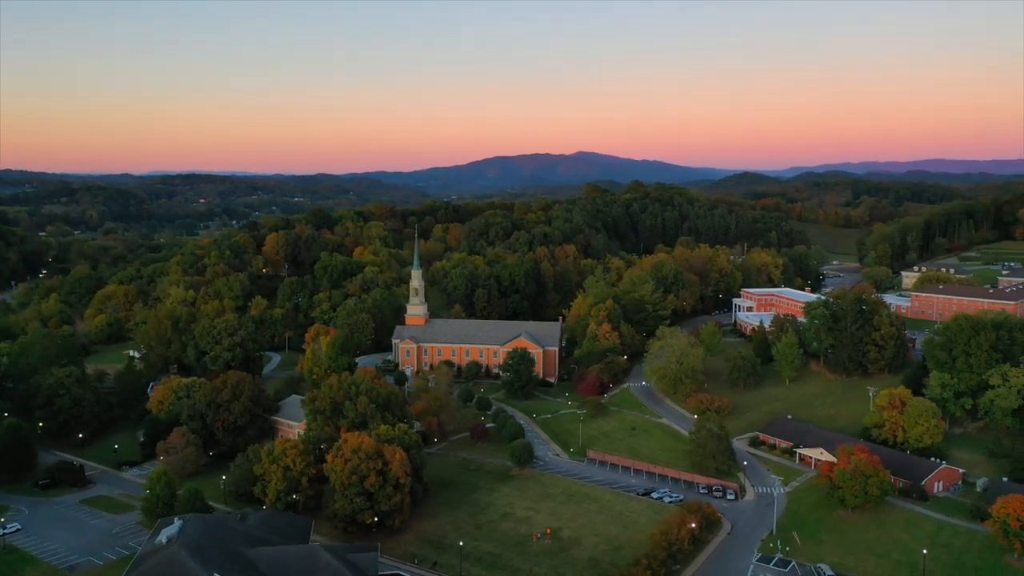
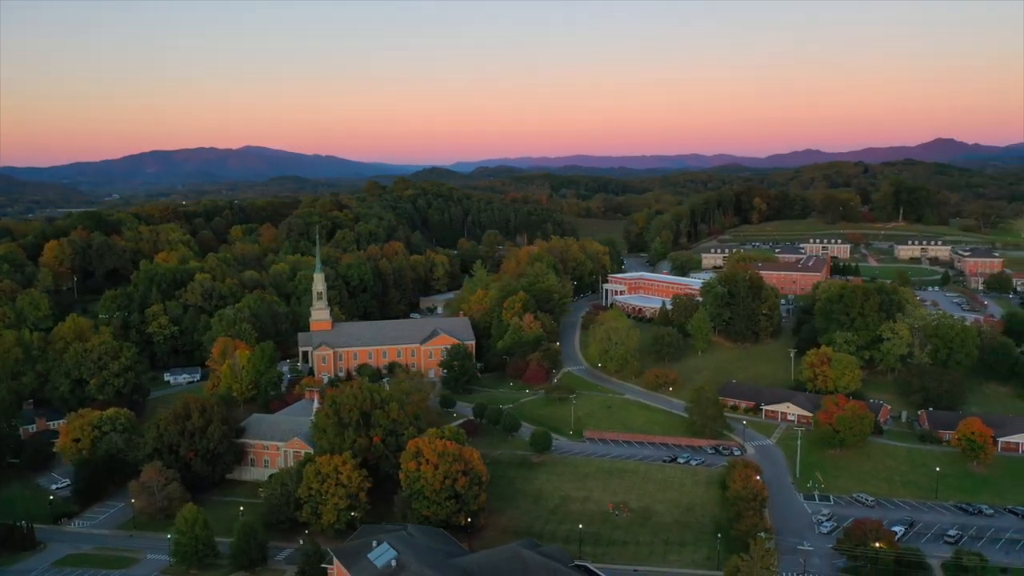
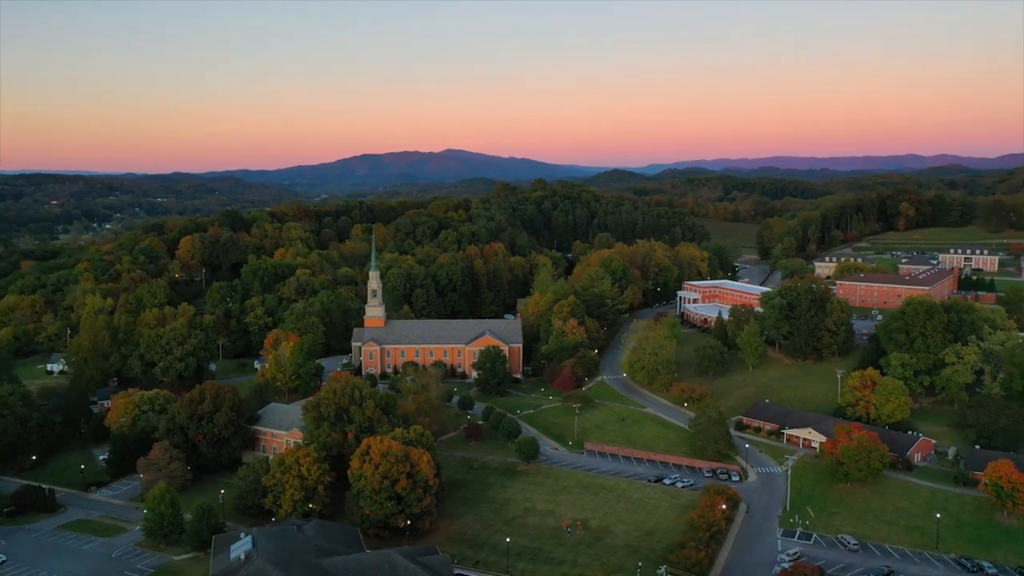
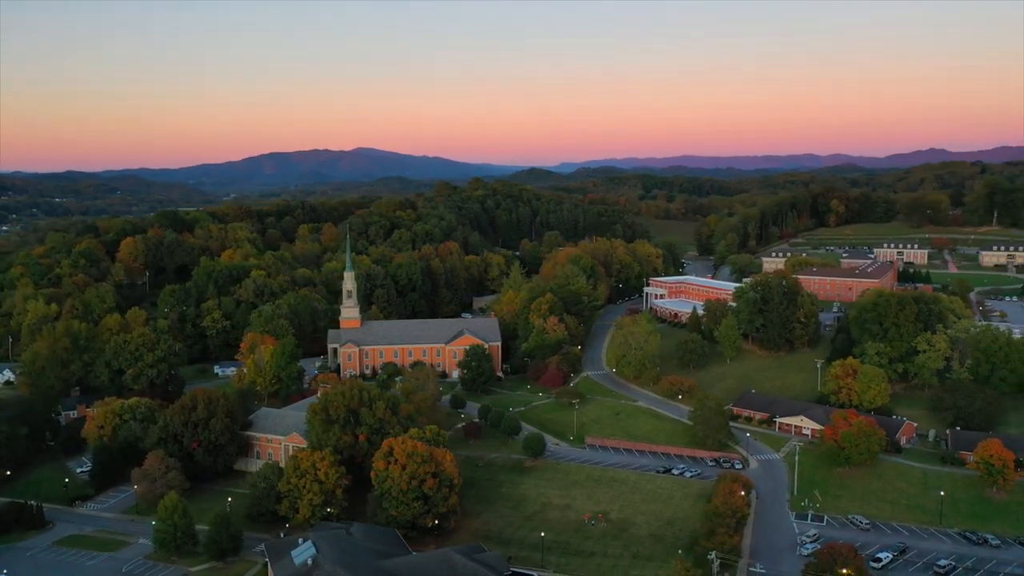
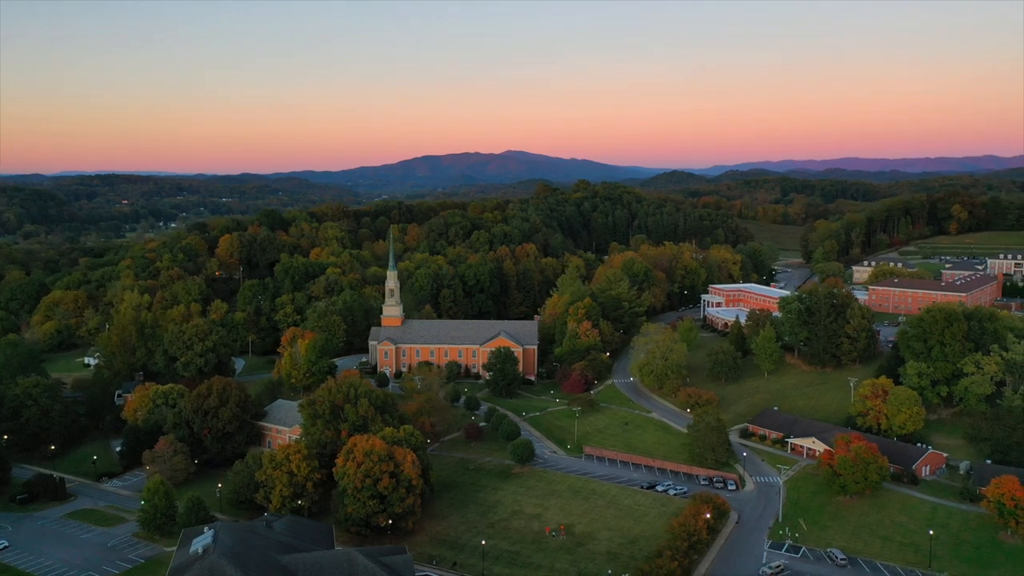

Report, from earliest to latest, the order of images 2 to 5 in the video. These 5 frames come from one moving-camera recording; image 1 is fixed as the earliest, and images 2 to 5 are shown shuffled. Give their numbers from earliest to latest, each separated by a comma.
5, 3, 4, 2
